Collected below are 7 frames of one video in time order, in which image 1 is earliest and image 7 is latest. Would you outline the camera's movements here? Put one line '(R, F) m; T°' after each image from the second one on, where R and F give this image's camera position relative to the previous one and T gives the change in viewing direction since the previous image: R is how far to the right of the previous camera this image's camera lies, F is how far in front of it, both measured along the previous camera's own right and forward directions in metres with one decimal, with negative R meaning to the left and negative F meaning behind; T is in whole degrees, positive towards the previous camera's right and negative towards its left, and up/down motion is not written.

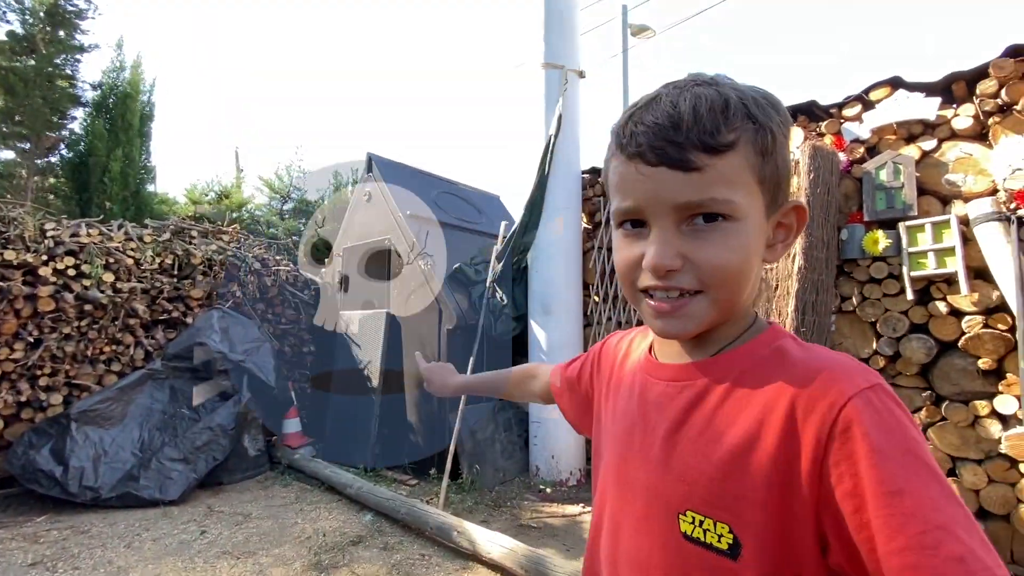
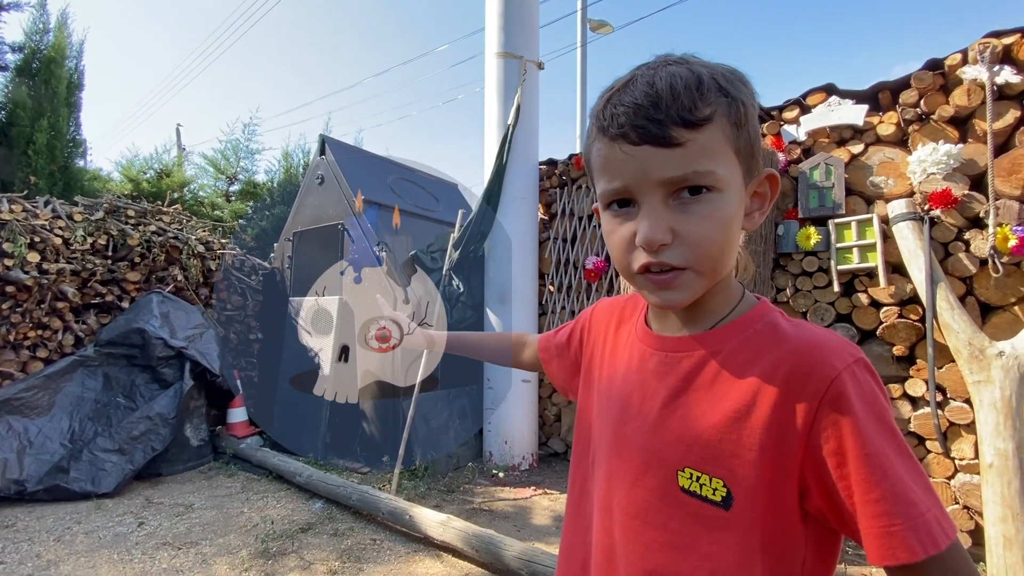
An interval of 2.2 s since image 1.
(0.0, 0.0) m; +5°
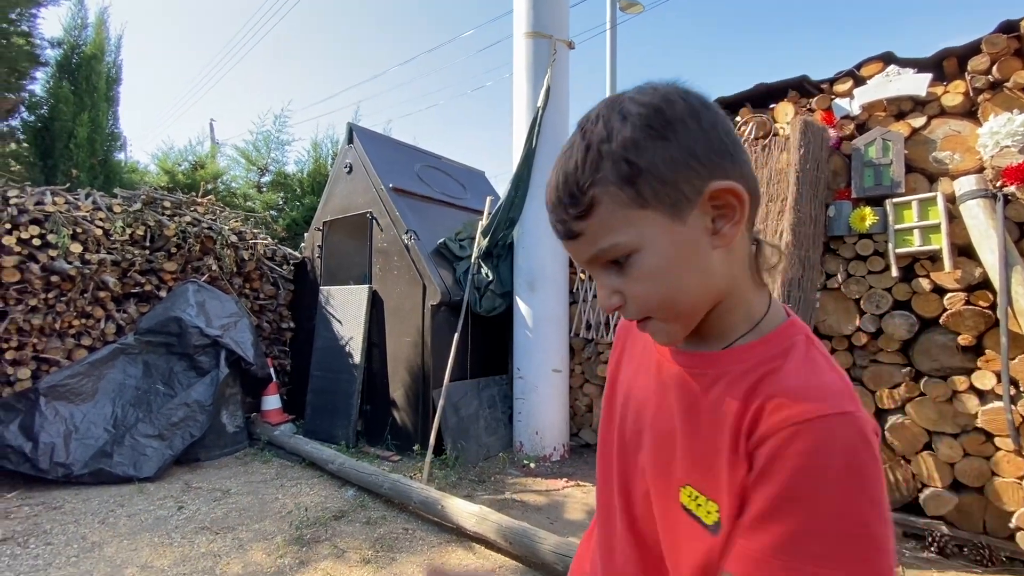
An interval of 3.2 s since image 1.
(0.0, +0.1) m; -3°
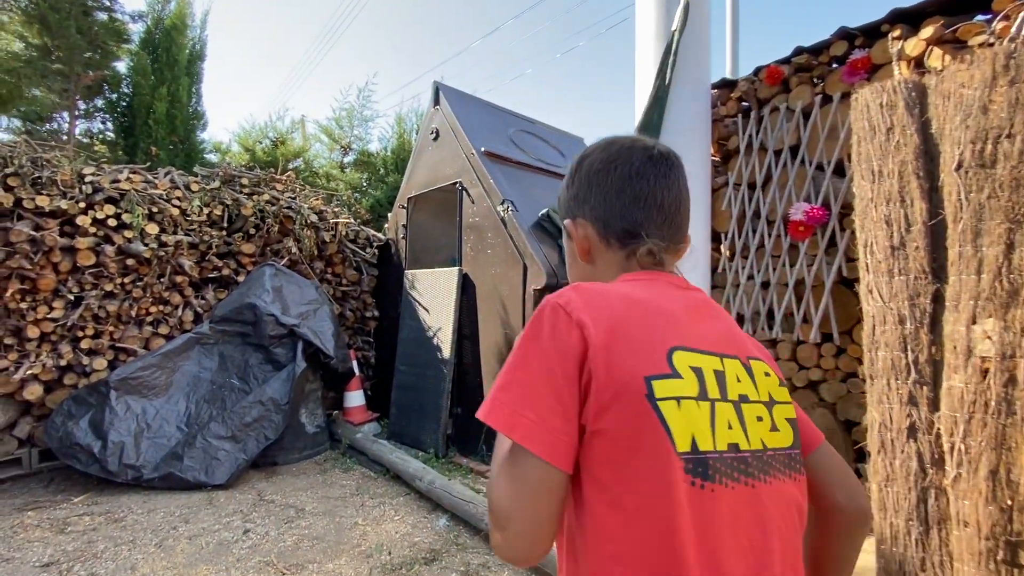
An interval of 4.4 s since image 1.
(-0.3, +0.8) m; -9°
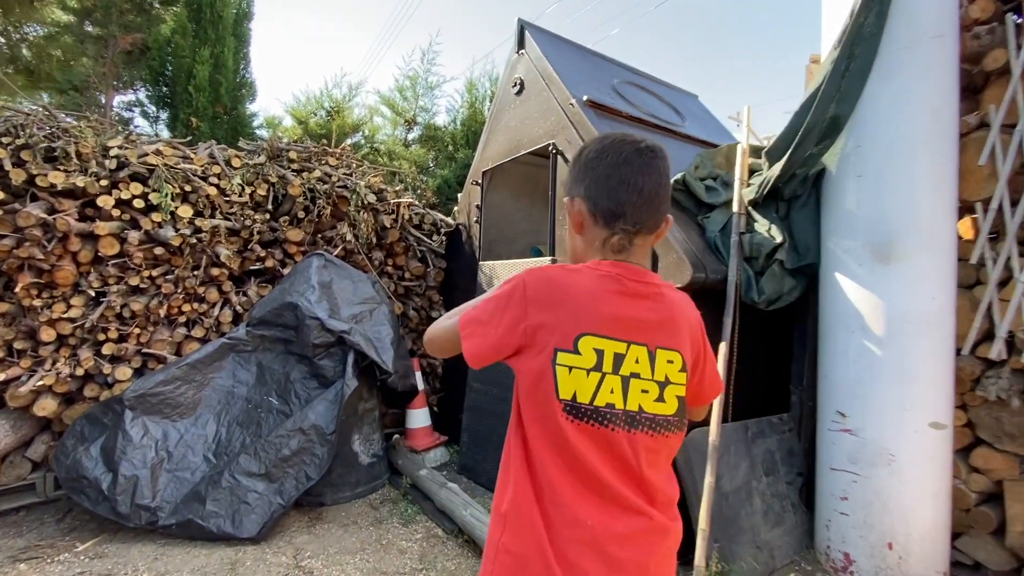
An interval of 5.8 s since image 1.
(-0.3, +1.0) m; -7°
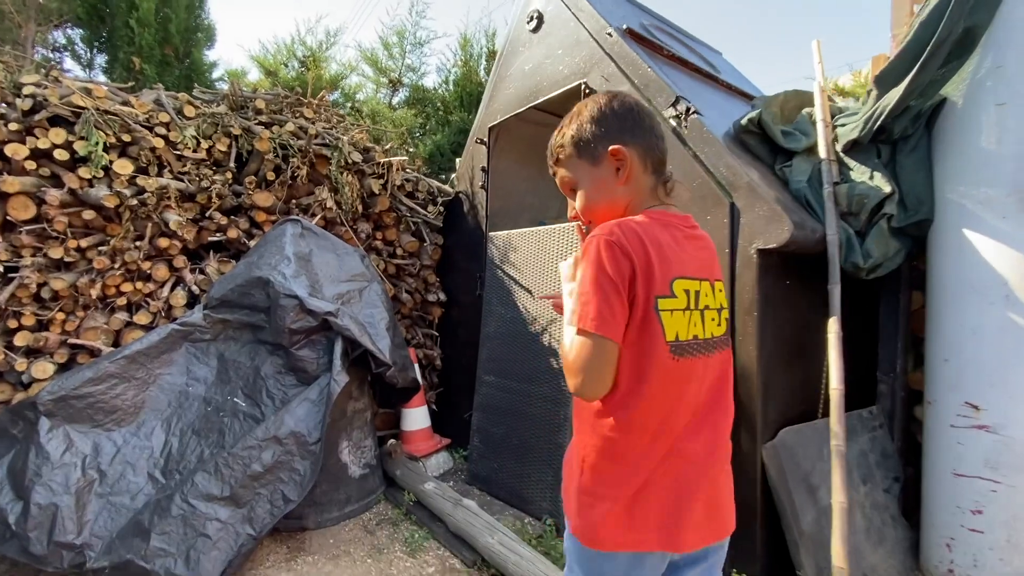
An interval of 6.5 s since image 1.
(-0.3, +0.6) m; +3°
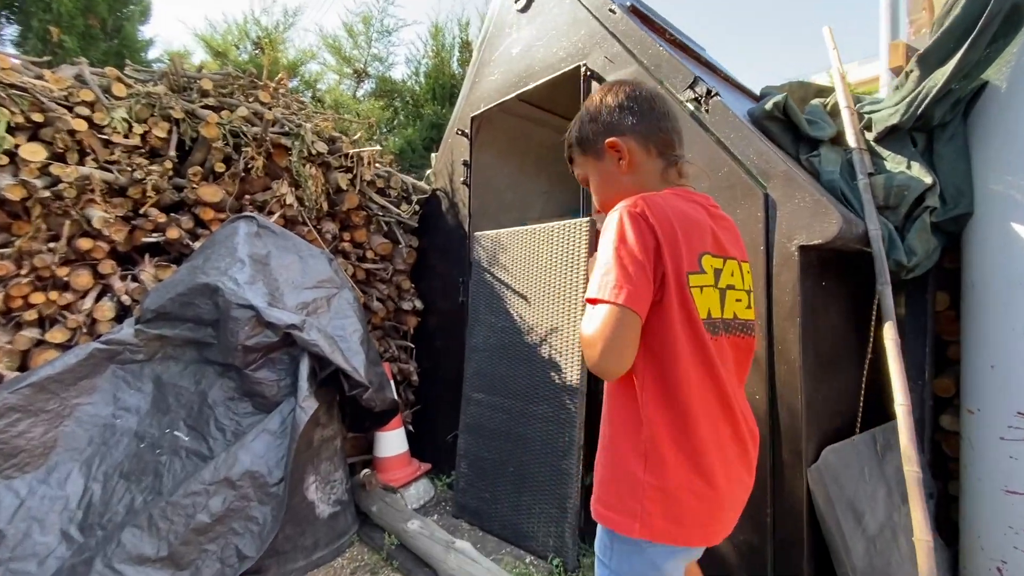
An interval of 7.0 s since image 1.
(-0.2, +0.3) m; +5°
